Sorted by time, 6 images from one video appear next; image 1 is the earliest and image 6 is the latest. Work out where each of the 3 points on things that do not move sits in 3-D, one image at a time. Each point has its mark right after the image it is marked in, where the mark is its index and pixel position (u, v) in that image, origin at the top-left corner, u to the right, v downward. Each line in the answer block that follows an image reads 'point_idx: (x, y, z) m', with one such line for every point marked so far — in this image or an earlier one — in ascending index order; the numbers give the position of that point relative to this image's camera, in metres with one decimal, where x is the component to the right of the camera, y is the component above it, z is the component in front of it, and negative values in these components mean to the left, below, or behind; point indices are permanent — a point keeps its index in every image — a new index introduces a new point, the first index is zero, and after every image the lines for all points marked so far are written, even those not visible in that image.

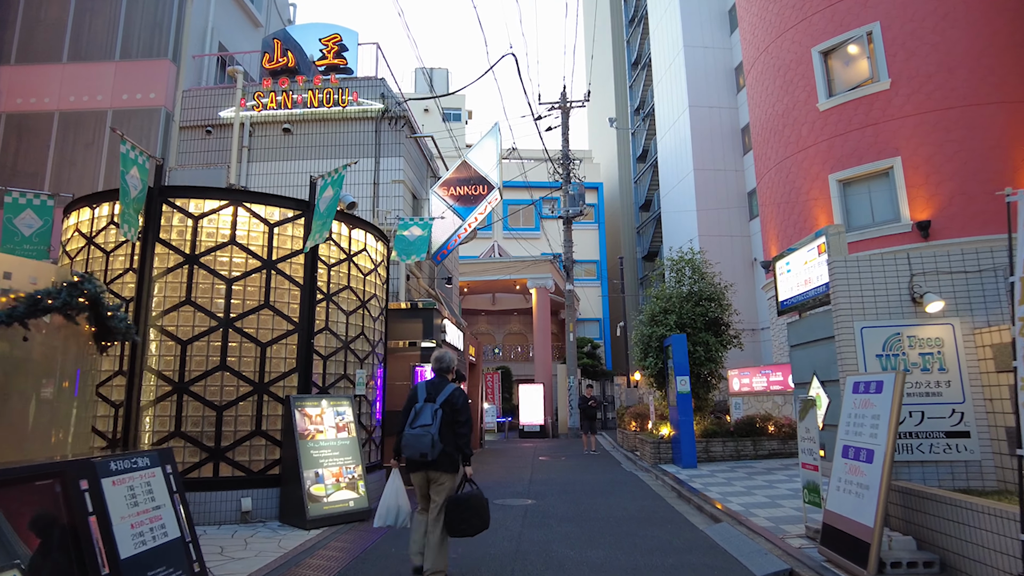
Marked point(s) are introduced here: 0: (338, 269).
0: (-2.2, +0.2, +8.5) m
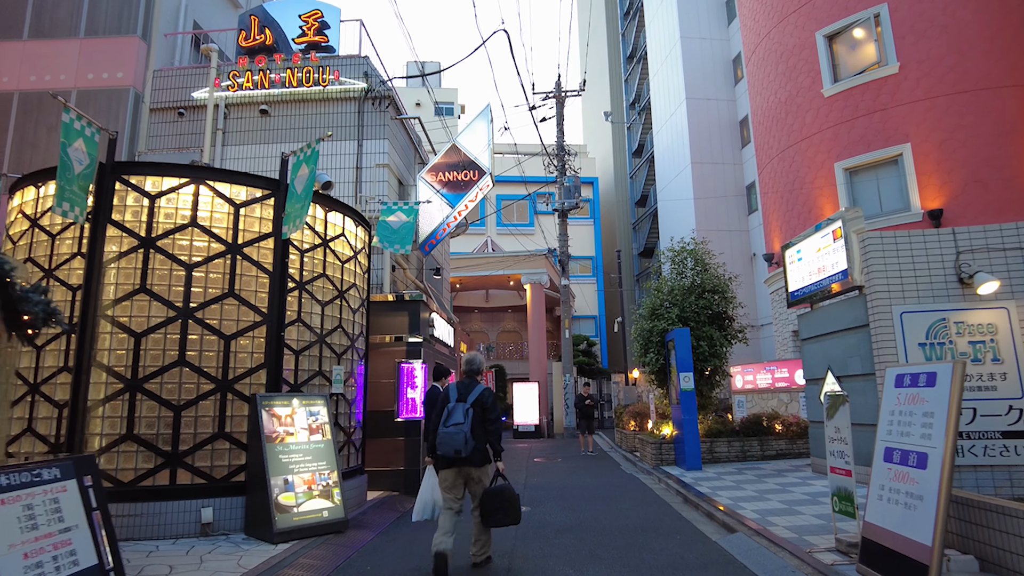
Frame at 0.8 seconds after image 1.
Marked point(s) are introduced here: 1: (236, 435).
0: (-2.3, +0.4, +7.7) m
1: (-2.7, -1.5, +6.7) m
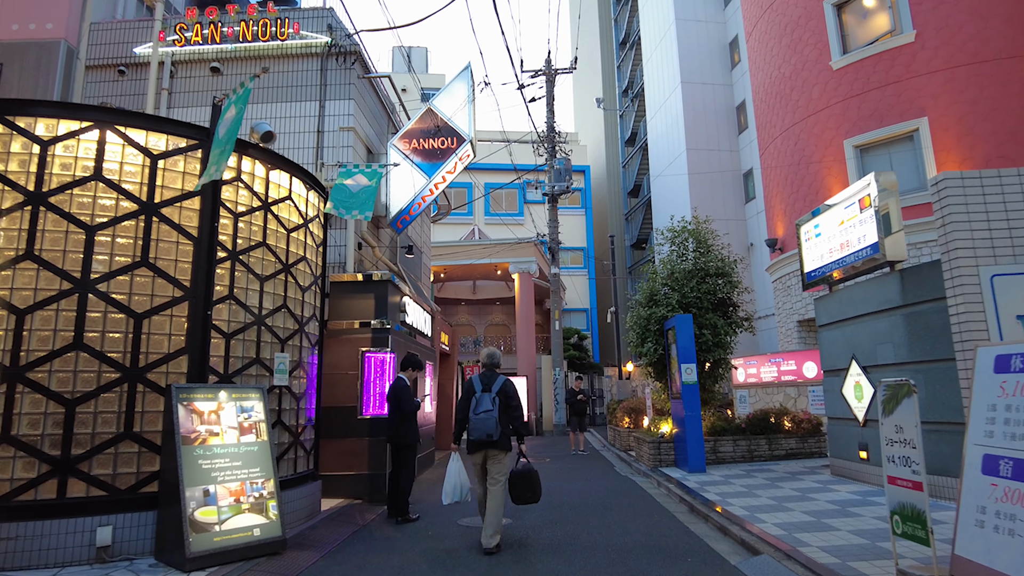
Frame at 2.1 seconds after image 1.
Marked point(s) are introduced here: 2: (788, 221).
0: (-2.5, +0.6, +6.5) m
1: (-2.9, -1.2, +5.5) m
2: (+6.9, +1.7, +16.9) m
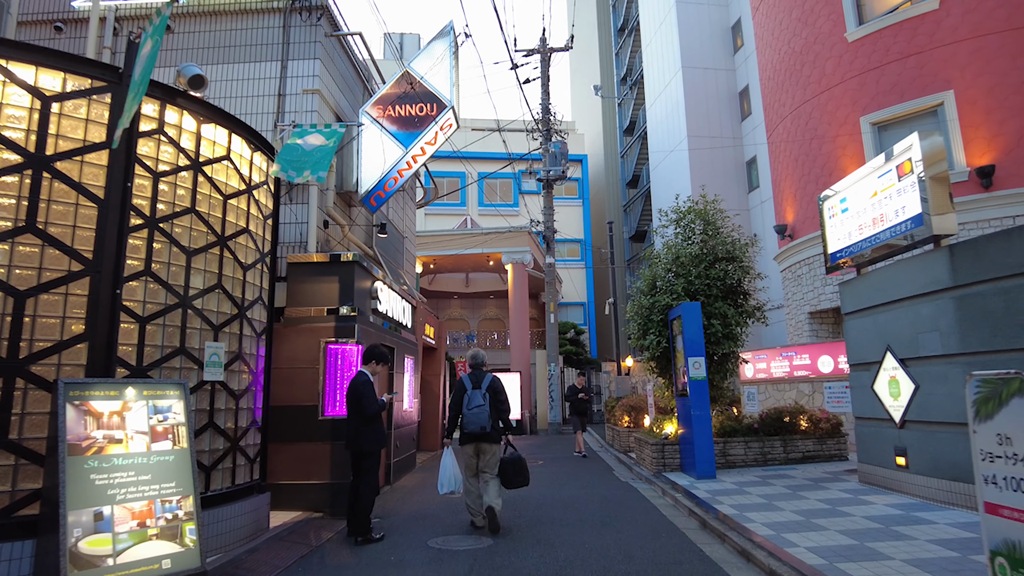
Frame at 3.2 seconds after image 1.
0: (-2.7, +0.8, +5.4) m
1: (-3.1, -1.0, +4.4) m
2: (+6.7, +1.9, +15.8) m
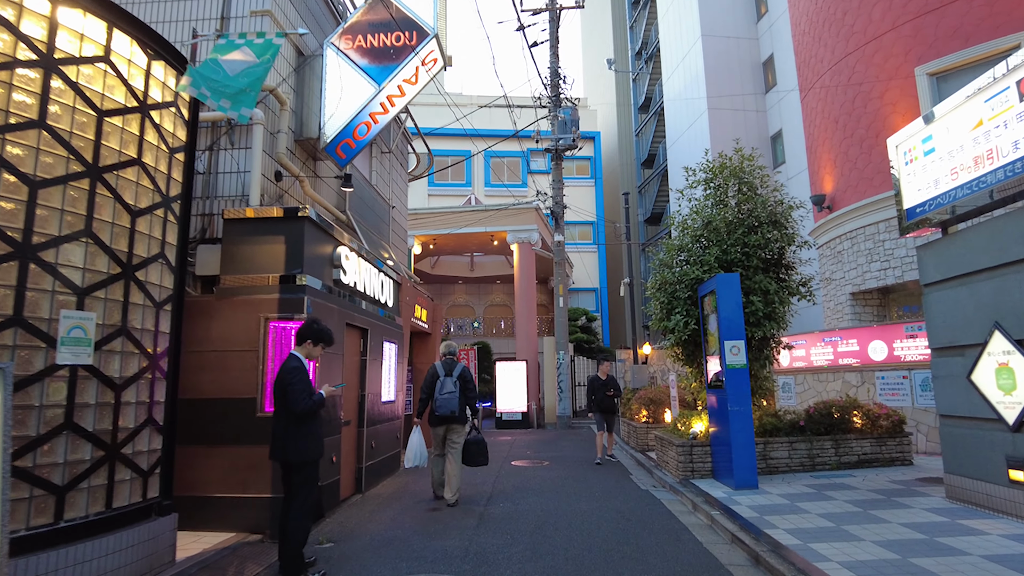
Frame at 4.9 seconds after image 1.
0: (-2.8, +1.1, +3.8) m
1: (-3.2, -0.7, +2.8) m
2: (+6.7, +2.4, +14.0) m
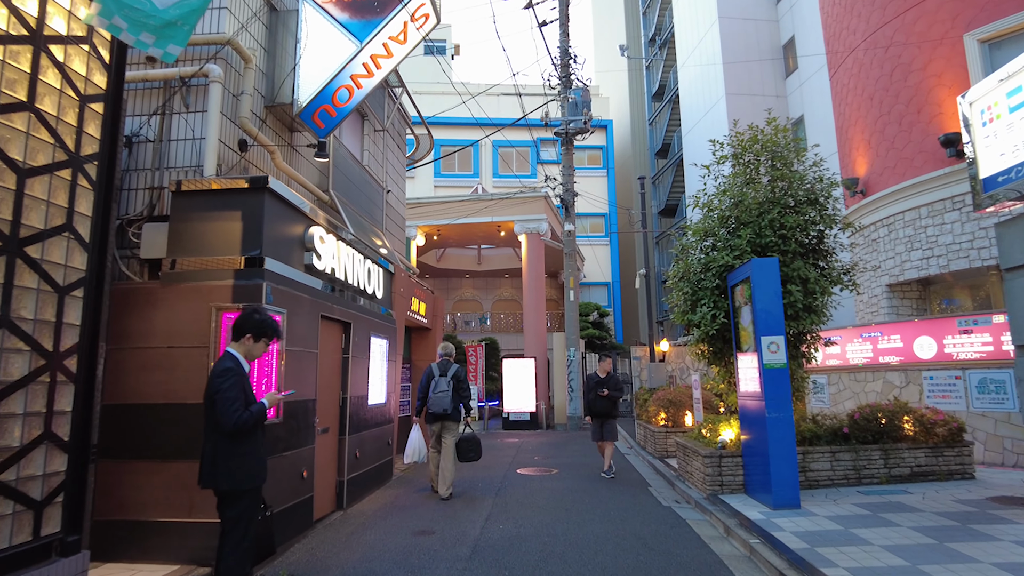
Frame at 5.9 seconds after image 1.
0: (-2.8, +1.2, +2.8) m
1: (-3.3, -0.6, +1.8) m
2: (+6.9, +2.5, +12.8) m
